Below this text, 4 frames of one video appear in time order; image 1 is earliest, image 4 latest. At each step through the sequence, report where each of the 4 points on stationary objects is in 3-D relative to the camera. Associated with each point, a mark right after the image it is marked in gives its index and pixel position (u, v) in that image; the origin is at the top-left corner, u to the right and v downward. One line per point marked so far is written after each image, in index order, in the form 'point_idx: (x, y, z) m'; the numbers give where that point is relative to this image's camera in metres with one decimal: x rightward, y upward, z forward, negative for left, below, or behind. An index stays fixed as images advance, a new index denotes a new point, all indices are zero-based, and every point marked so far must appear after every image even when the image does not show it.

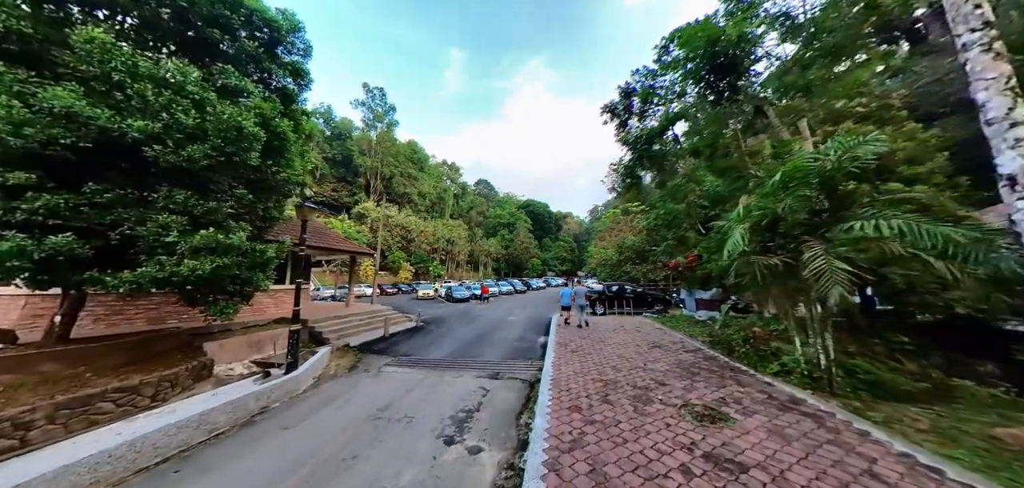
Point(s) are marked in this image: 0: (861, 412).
0: (+3.5, -1.7, +3.4) m
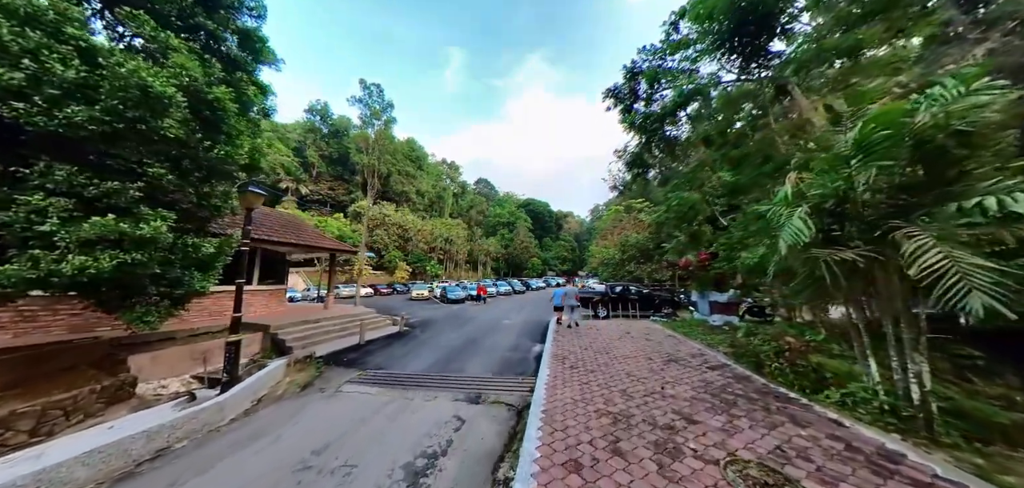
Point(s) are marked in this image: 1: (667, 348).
0: (+3.3, -1.6, +2.3) m
1: (+3.1, -2.1, +6.8) m
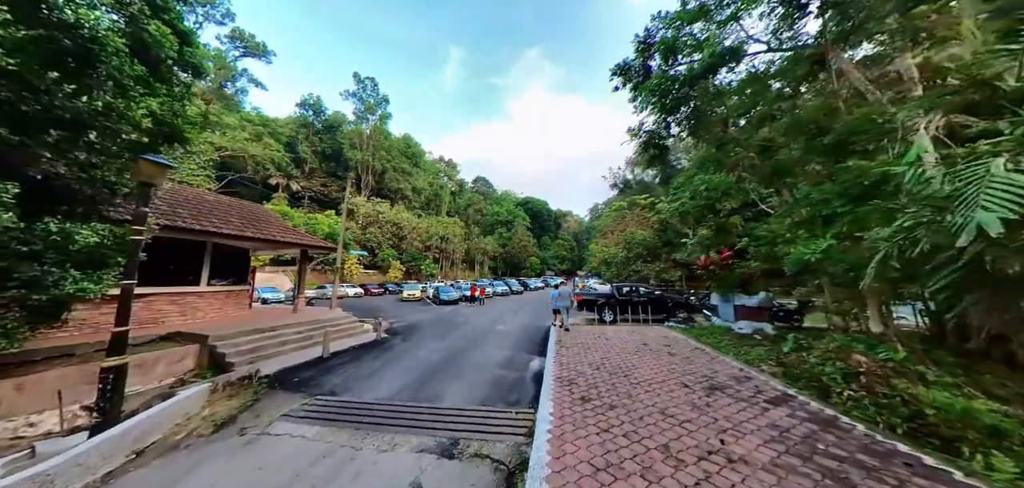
0: (+3.2, -1.5, +0.9) m
1: (+3.0, -2.0, +5.4) m
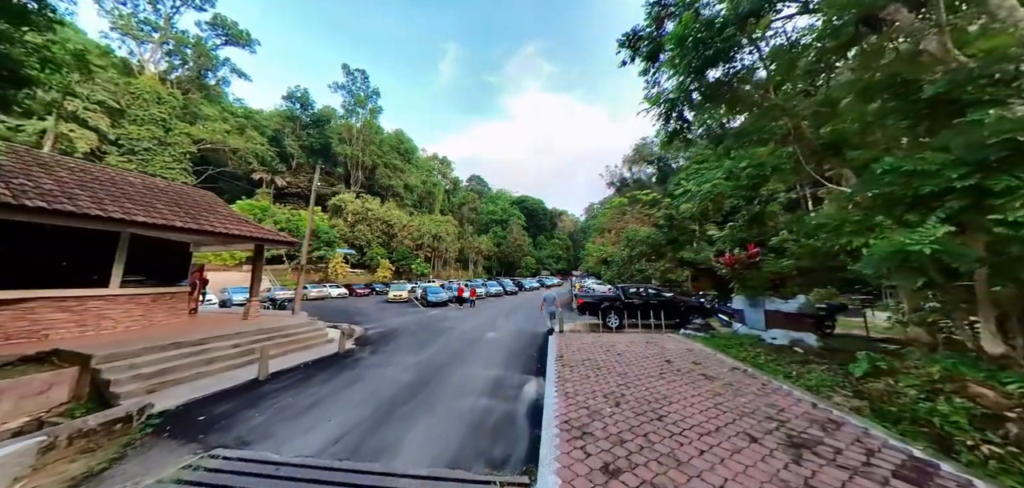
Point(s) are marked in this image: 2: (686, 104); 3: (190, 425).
0: (+3.1, -1.4, -0.5) m
1: (+2.8, -1.9, +3.9) m
2: (+4.1, +3.3, +8.0) m
3: (-3.8, -2.1, +4.0) m
